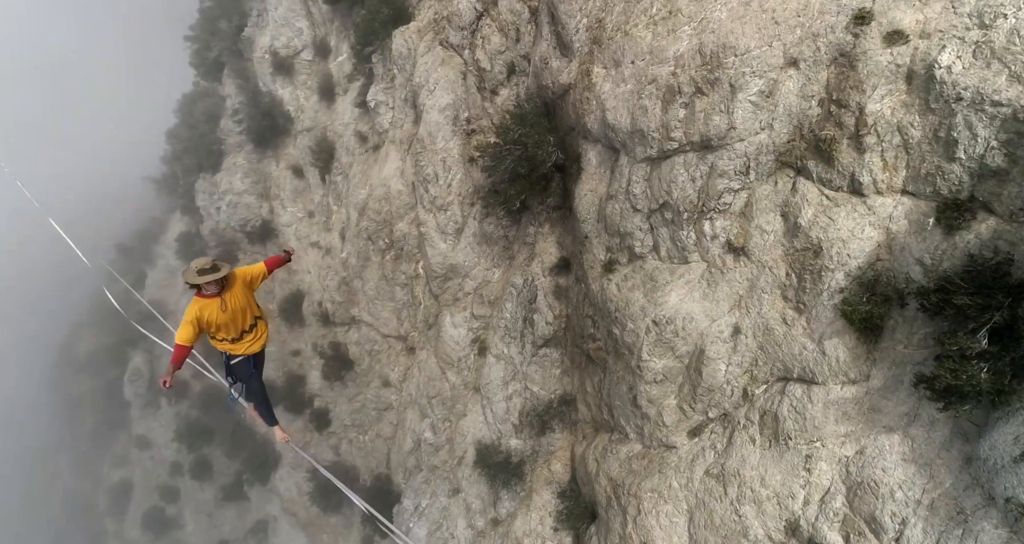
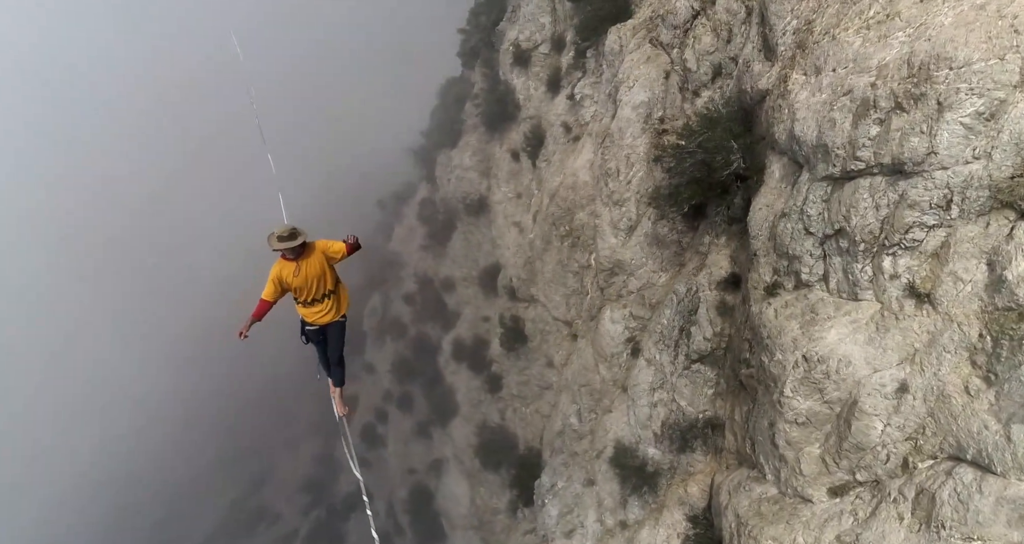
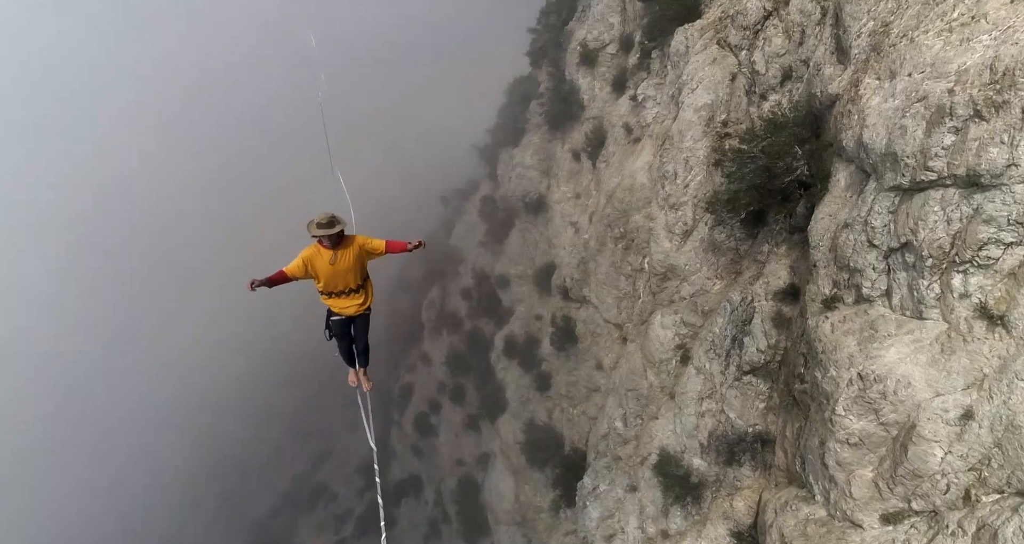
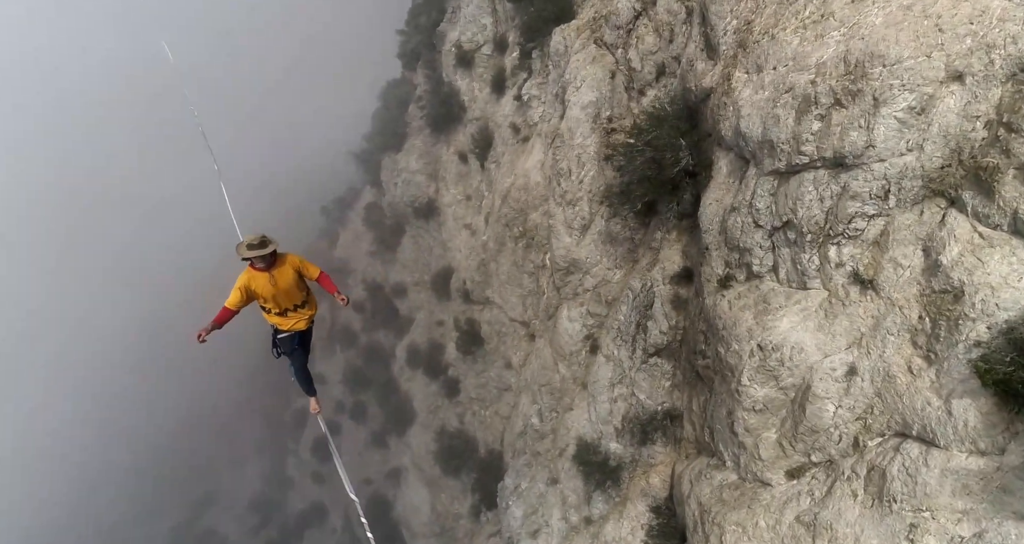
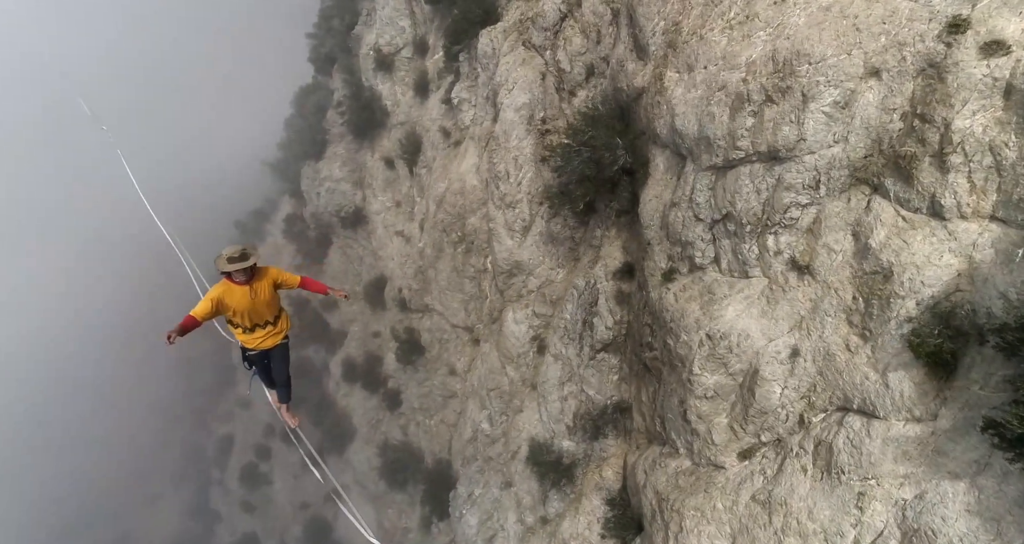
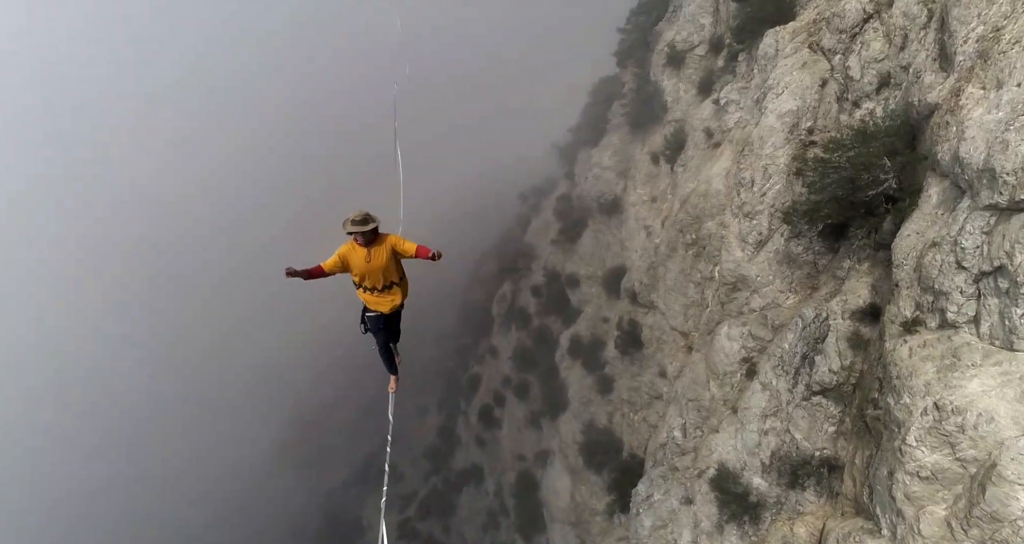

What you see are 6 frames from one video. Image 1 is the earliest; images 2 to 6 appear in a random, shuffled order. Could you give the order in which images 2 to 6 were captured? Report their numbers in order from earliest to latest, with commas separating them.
5, 4, 2, 3, 6
